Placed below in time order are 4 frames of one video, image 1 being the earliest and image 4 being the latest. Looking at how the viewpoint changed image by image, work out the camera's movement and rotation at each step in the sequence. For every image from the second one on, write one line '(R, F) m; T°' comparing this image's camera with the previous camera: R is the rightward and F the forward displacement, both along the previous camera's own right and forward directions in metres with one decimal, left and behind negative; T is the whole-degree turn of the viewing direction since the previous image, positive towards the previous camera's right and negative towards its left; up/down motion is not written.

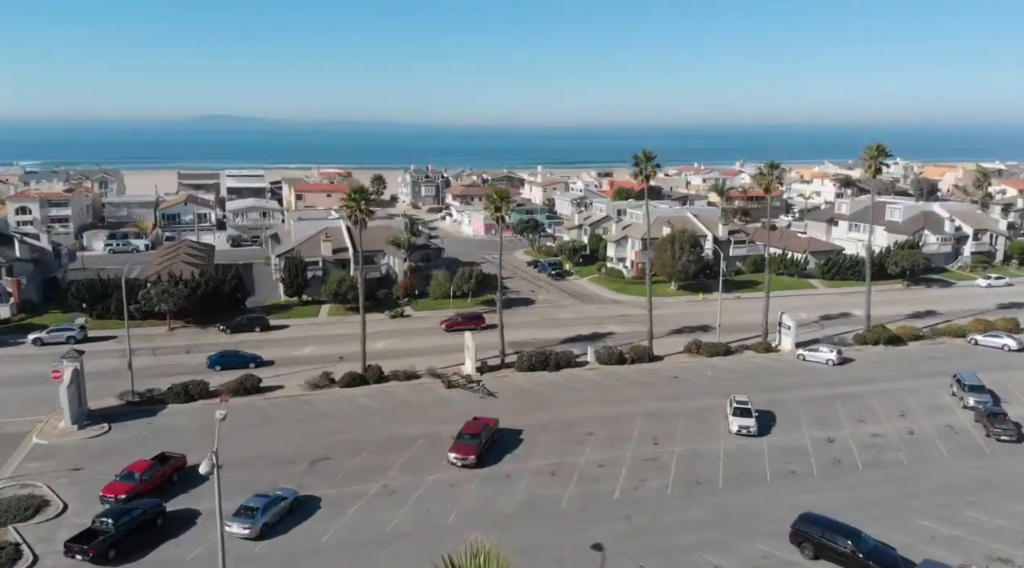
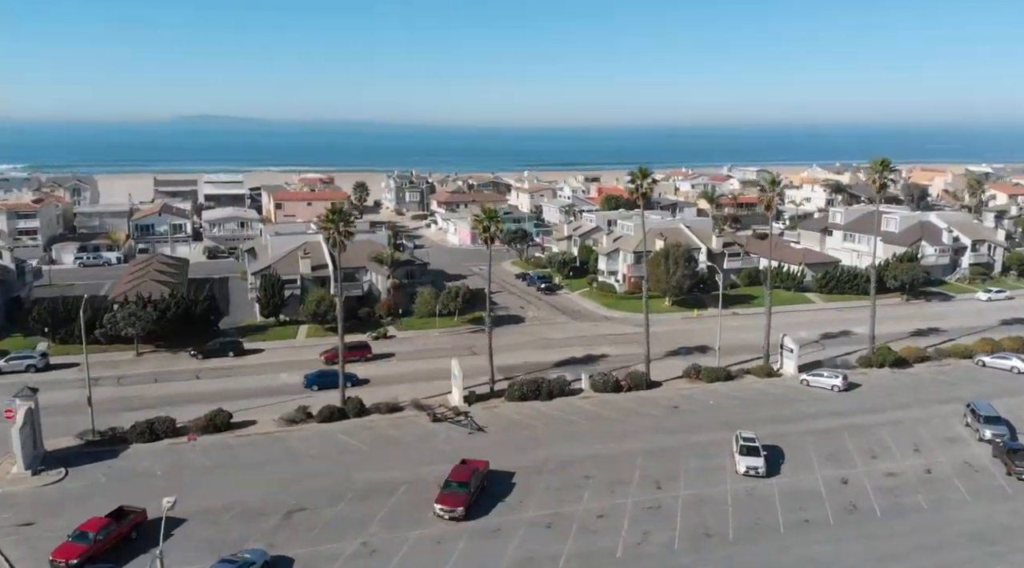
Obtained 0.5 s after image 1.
(-0.2, +2.0) m; +1°
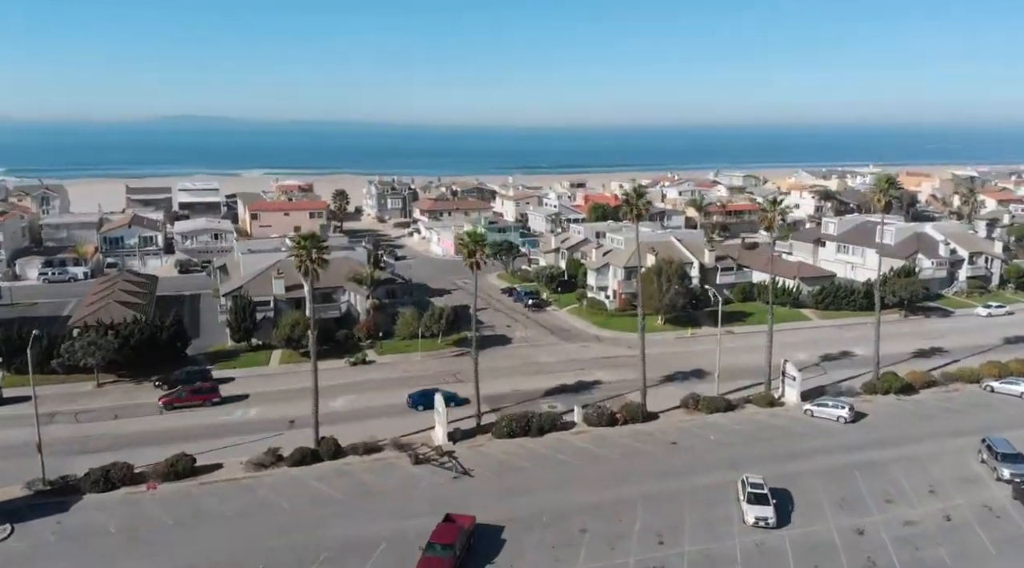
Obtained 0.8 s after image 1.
(-0.1, +2.1) m; +1°
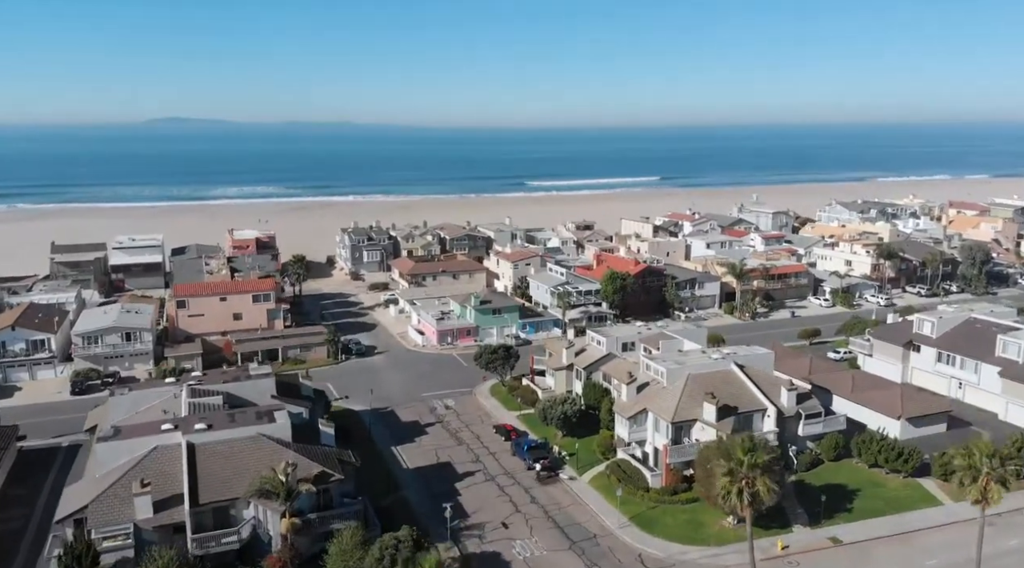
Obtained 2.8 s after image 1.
(+0.1, +15.1) m; 0°
